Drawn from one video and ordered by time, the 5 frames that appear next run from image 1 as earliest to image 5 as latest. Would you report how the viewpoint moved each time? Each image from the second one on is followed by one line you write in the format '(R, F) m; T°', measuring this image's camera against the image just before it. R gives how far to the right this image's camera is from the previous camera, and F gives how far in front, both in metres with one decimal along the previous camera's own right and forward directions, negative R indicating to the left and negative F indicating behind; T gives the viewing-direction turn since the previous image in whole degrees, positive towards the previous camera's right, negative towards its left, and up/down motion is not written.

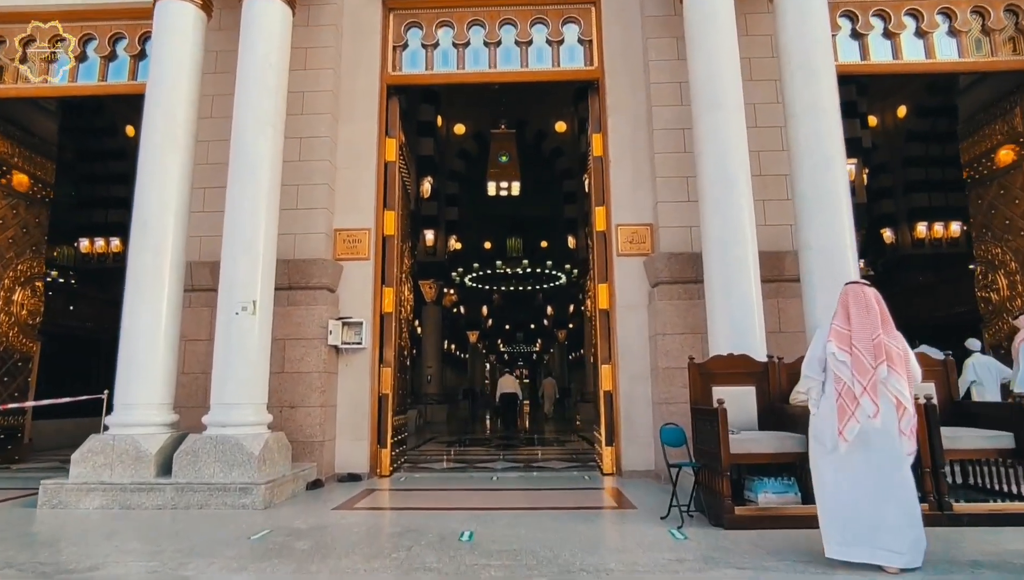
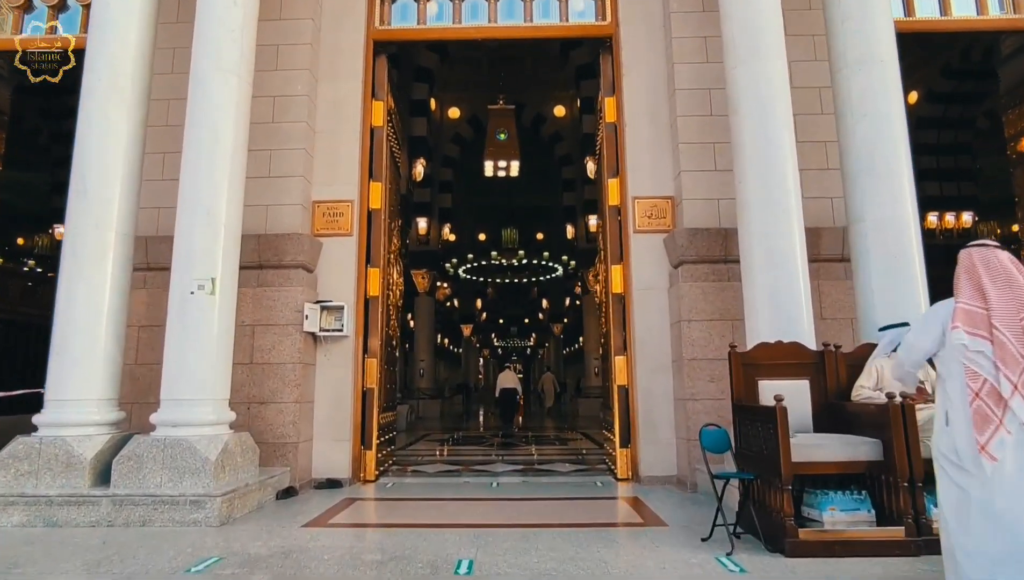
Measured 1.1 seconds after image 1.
(-0.1, +0.7) m; +1°
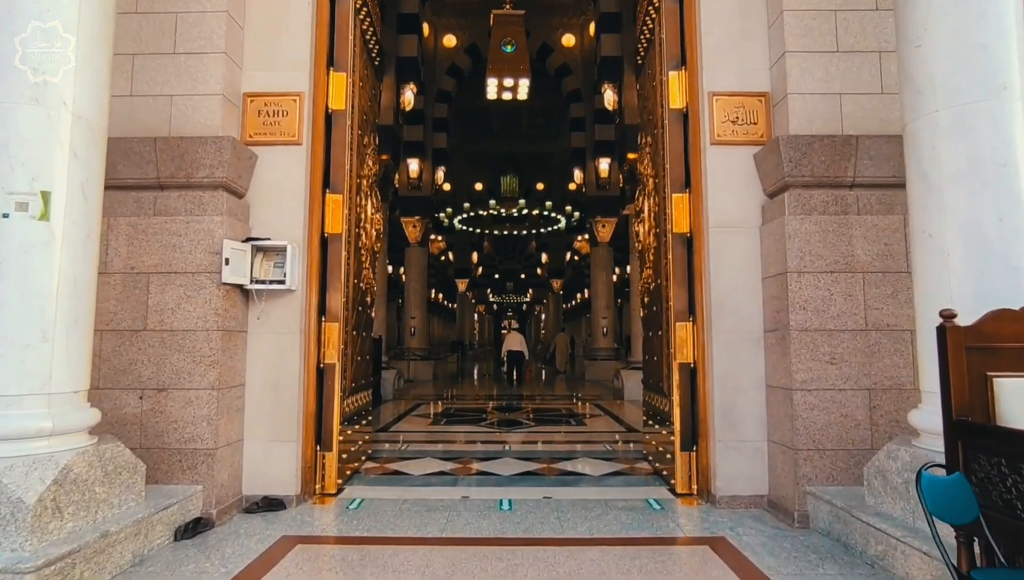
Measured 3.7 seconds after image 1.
(-0.1, +1.6) m; +1°
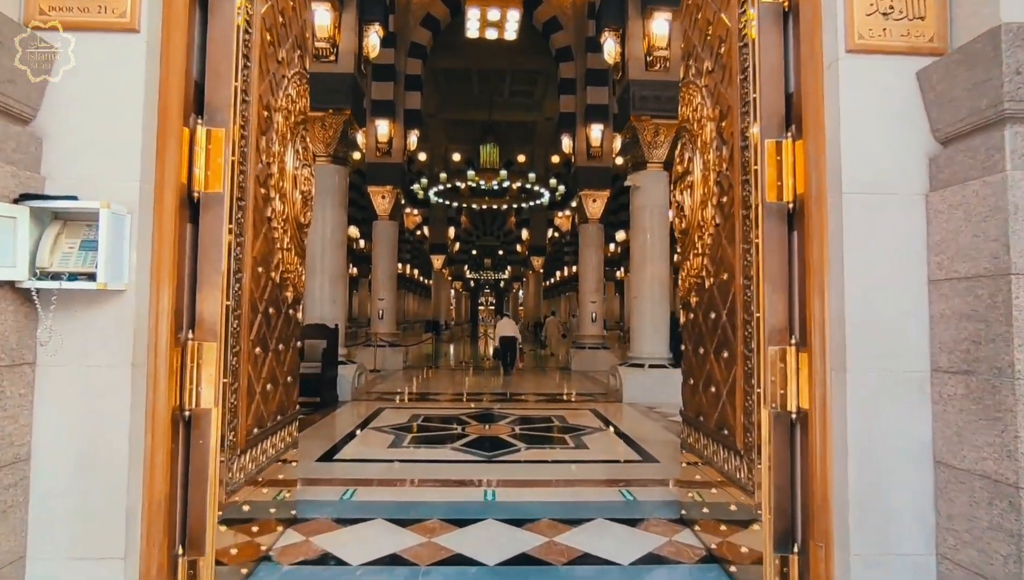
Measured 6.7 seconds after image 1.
(-0.1, +1.5) m; +2°
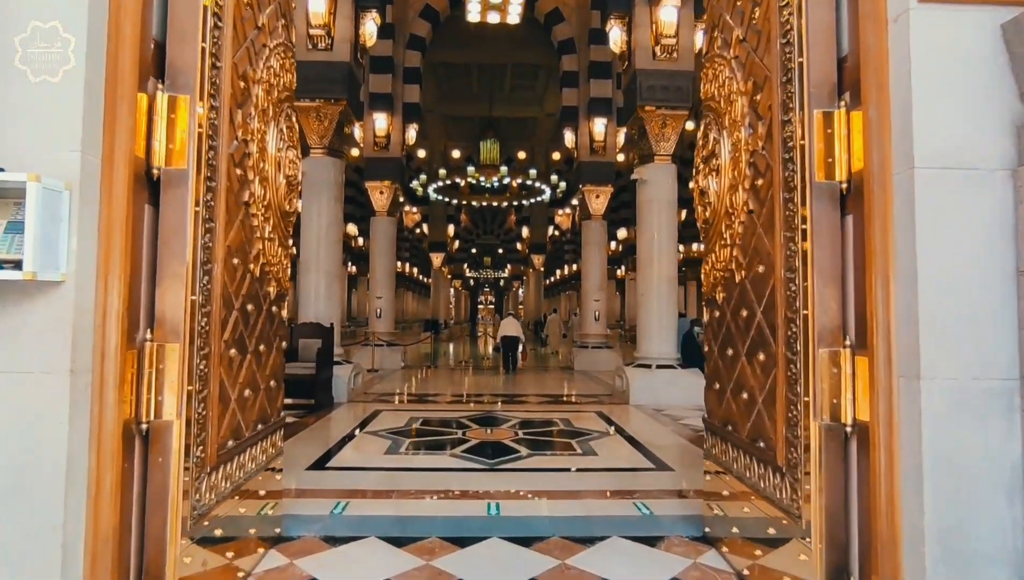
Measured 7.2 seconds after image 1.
(0.0, +0.3) m; 0°
